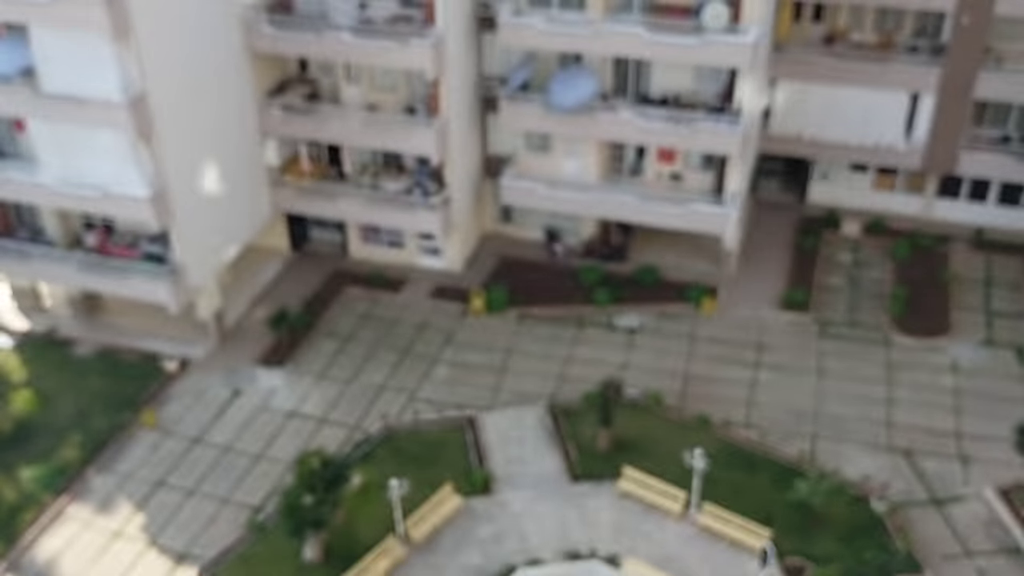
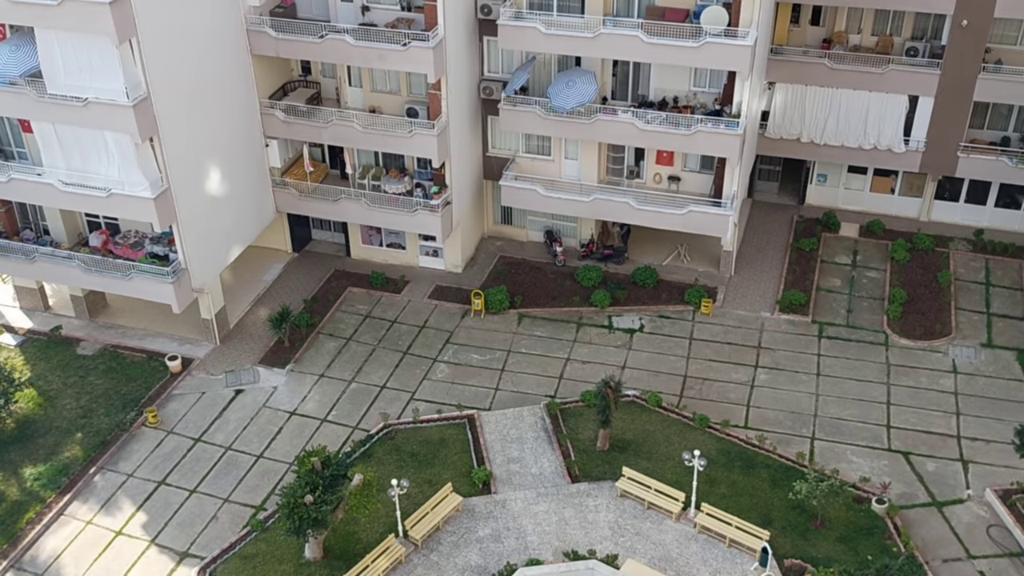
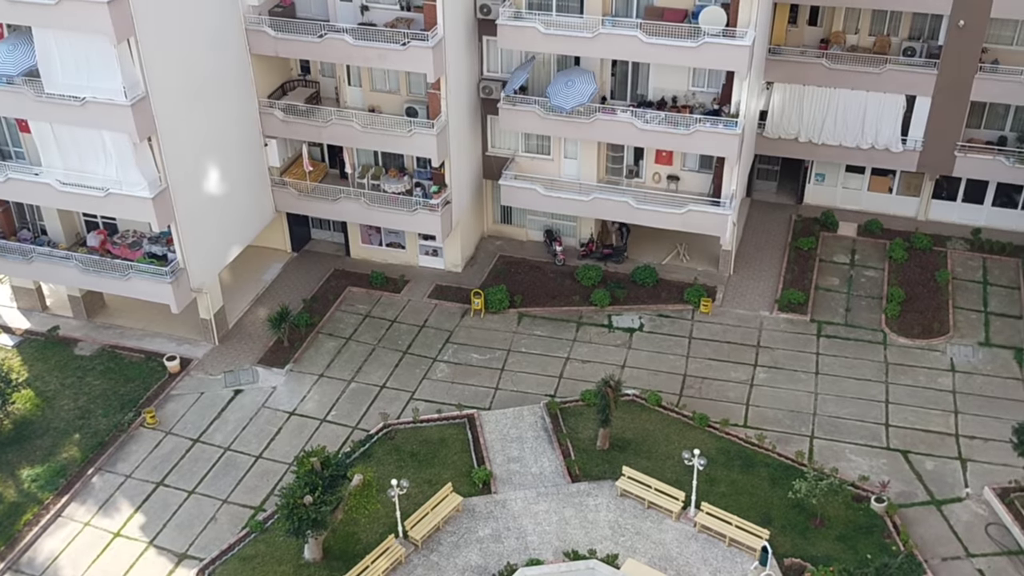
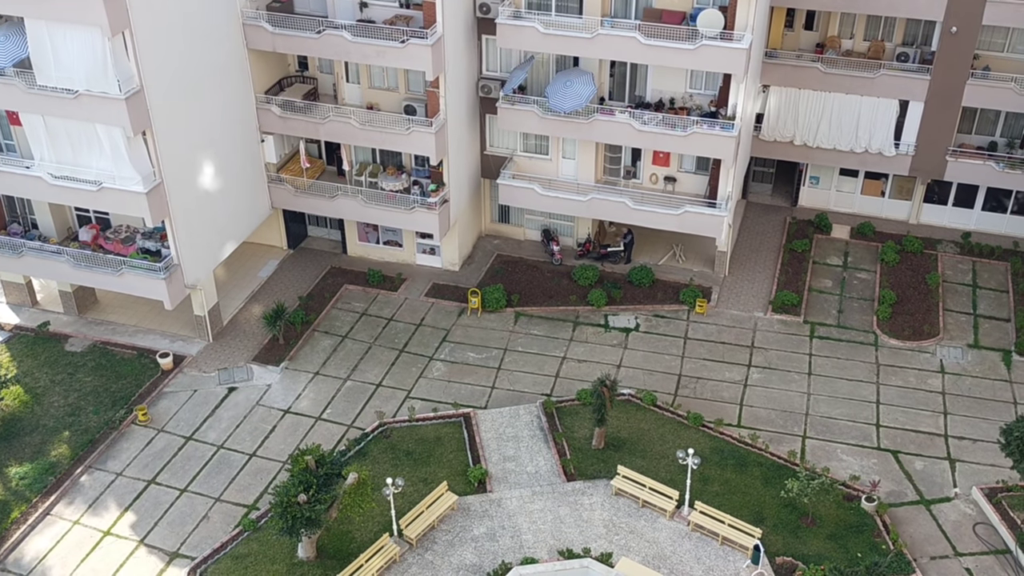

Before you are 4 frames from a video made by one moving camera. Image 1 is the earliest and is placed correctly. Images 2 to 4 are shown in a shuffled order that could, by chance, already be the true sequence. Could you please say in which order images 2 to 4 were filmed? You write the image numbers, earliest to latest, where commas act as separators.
3, 2, 4
